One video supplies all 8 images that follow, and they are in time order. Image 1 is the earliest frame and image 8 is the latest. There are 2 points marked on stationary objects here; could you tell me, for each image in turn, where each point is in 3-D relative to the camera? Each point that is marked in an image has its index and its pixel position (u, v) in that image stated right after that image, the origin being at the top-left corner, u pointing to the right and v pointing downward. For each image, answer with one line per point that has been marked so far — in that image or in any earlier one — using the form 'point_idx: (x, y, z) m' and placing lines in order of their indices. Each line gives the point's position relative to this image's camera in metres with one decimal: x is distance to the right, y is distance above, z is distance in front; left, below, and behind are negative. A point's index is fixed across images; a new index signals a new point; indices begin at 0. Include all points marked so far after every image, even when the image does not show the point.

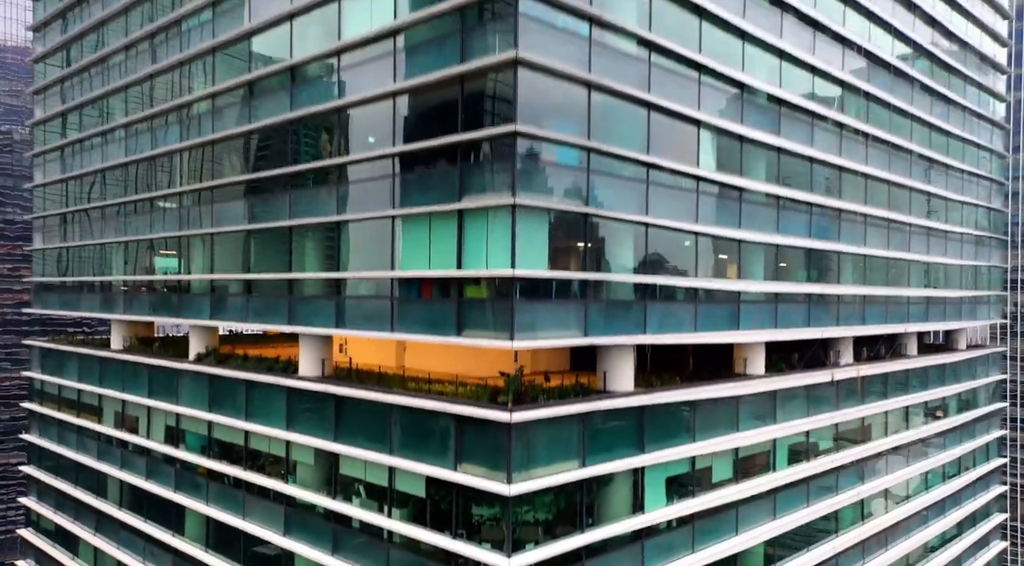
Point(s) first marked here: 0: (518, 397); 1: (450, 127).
0: (+0.1, -2.7, +19.9) m
1: (-1.5, +3.6, +20.2) m
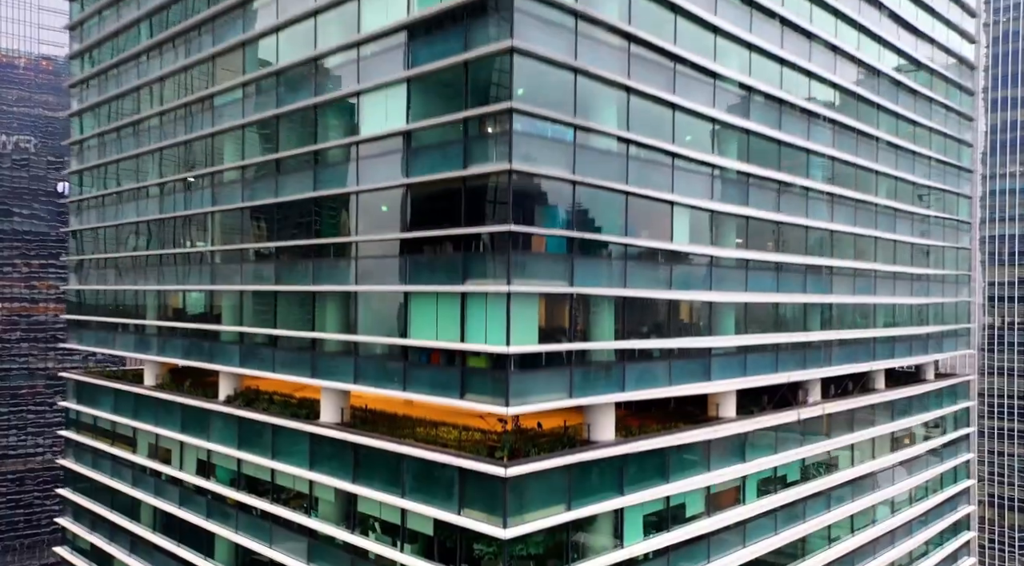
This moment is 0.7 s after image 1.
0: (0.0, -4.6, +23.2) m
1: (-1.7, +1.7, +23.4) m
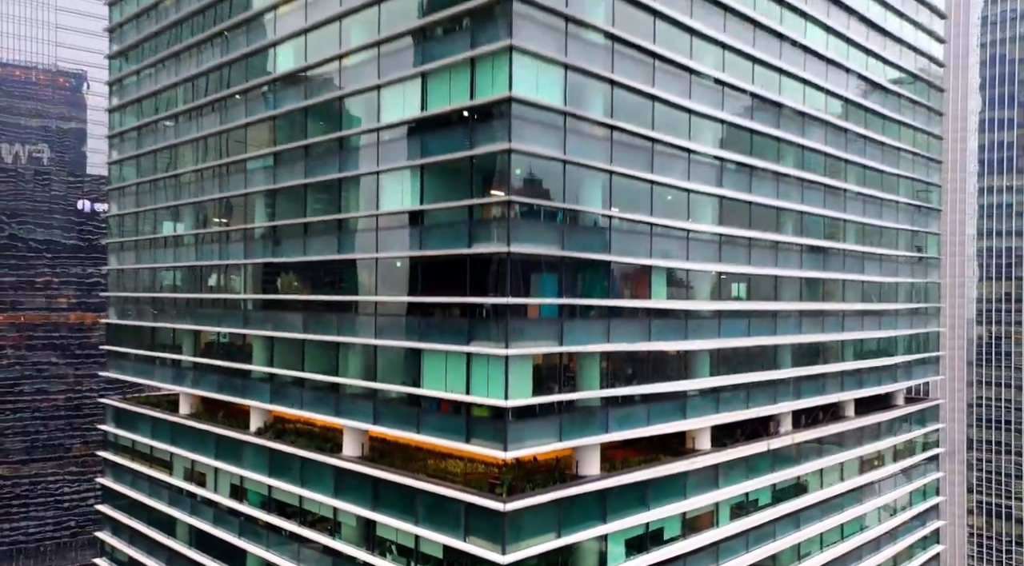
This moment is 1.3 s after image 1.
0: (0.0, -6.6, +27.0) m
1: (-1.7, -0.2, +27.3) m
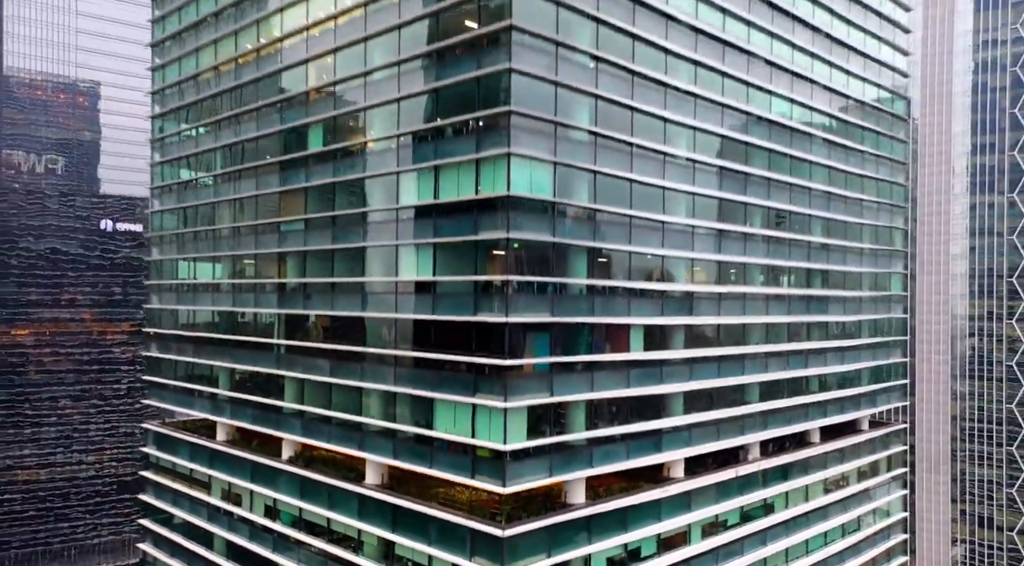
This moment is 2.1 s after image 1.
0: (-0.1, -8.9, +32.2) m
1: (-1.8, -2.6, +32.5) m
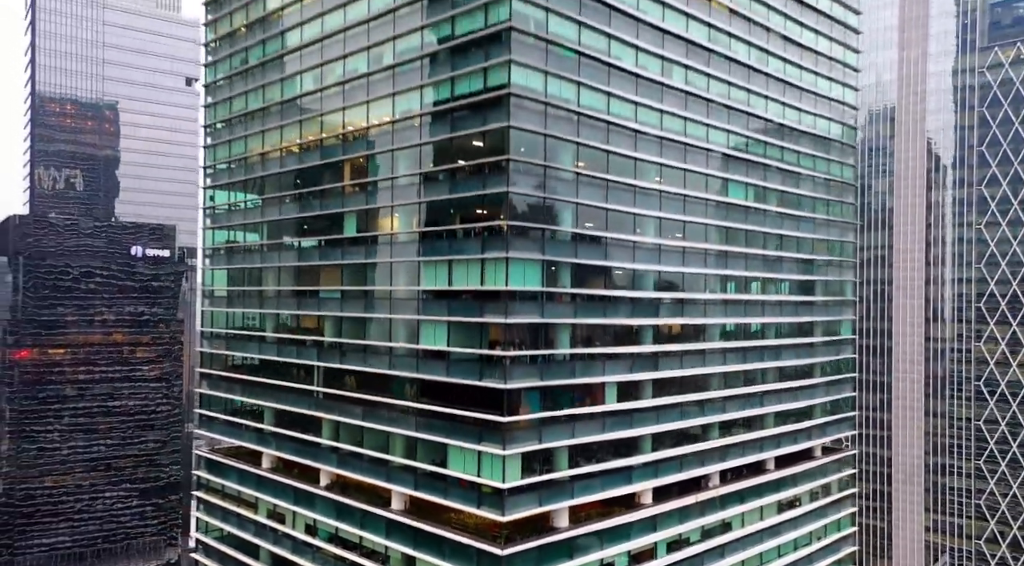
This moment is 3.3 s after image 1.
0: (-0.3, -12.4, +40.8) m
1: (-1.9, -6.0, +41.1) m
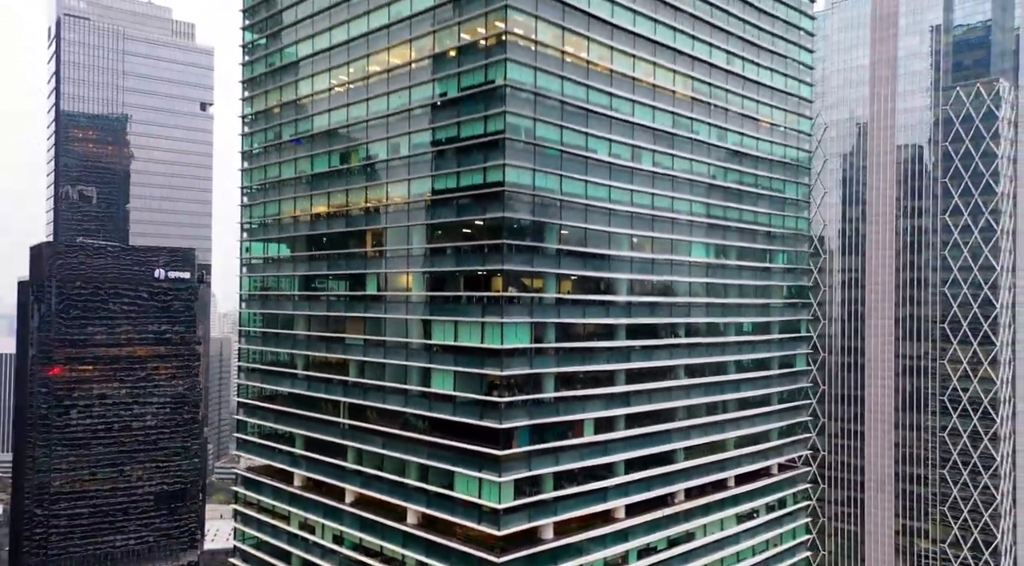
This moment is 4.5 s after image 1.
0: (-0.6, -15.8, +49.9) m
1: (-2.2, -9.4, +50.3) m
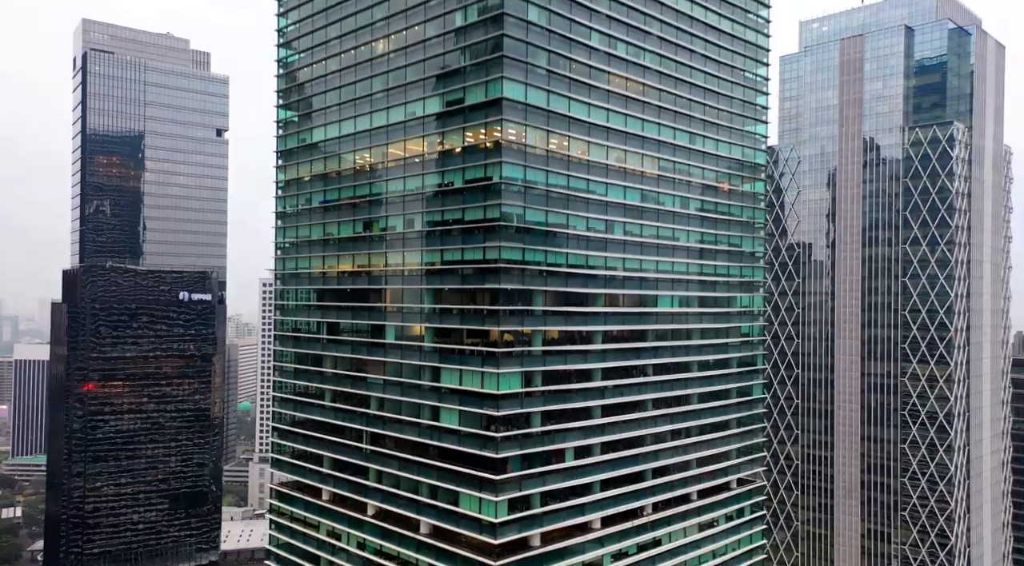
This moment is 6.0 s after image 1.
0: (-1.0, -19.9, +61.5) m
1: (-2.6, -13.6, +61.8) m
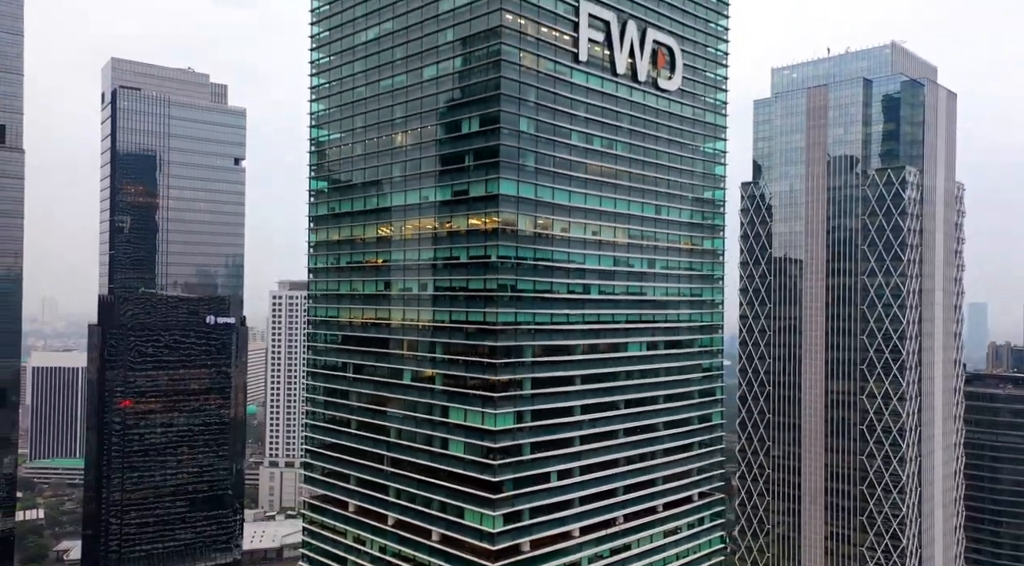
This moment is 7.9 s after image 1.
0: (-1.5, -25.1, +76.4) m
1: (-3.1, -18.7, +76.7) m
